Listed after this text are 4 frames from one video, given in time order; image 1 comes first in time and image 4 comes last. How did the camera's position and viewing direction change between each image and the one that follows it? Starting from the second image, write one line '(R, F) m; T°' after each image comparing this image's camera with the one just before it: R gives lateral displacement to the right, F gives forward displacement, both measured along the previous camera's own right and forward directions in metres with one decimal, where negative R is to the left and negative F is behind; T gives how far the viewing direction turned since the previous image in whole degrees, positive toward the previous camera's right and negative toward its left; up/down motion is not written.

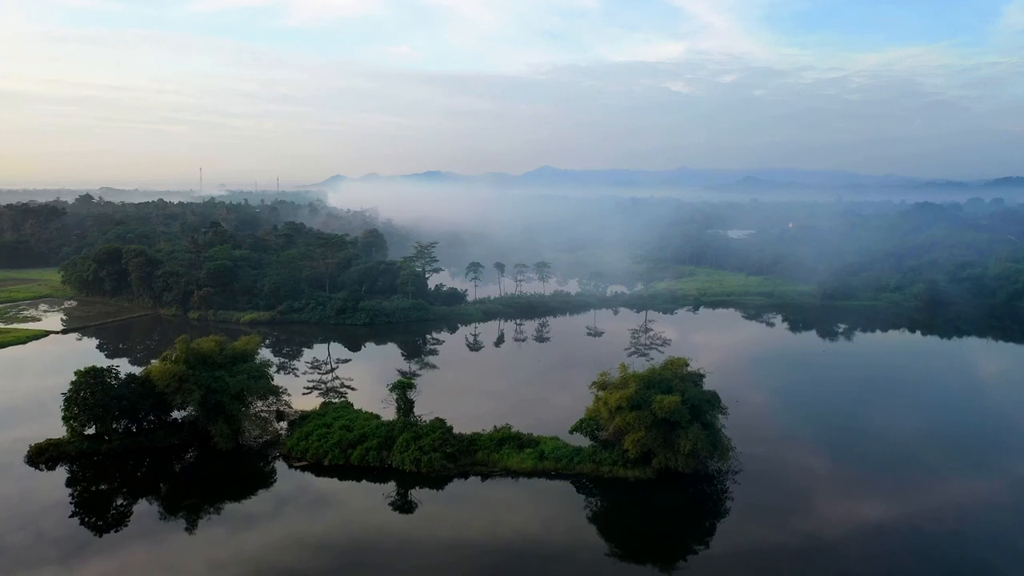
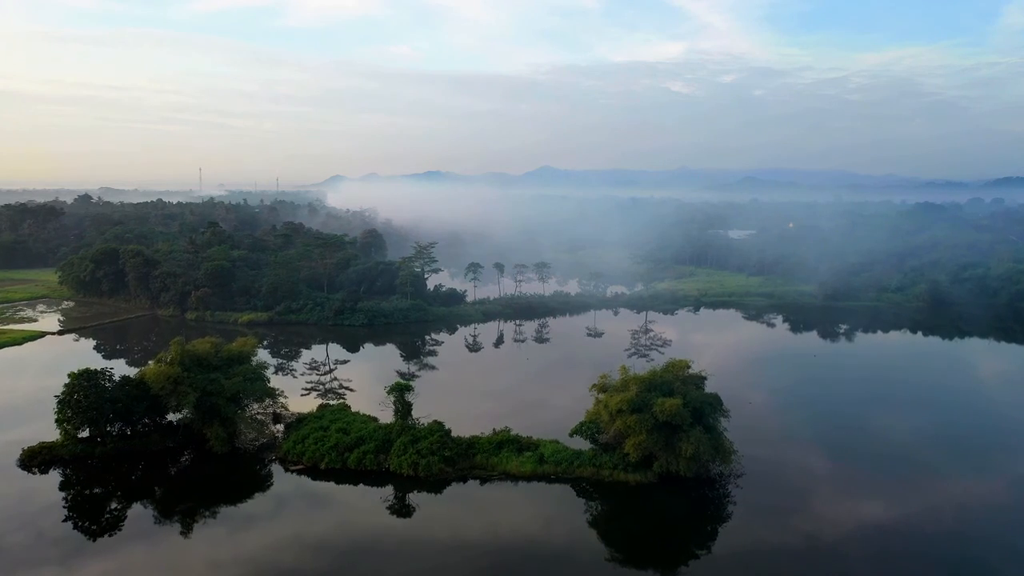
(0.0, +0.2) m; 0°
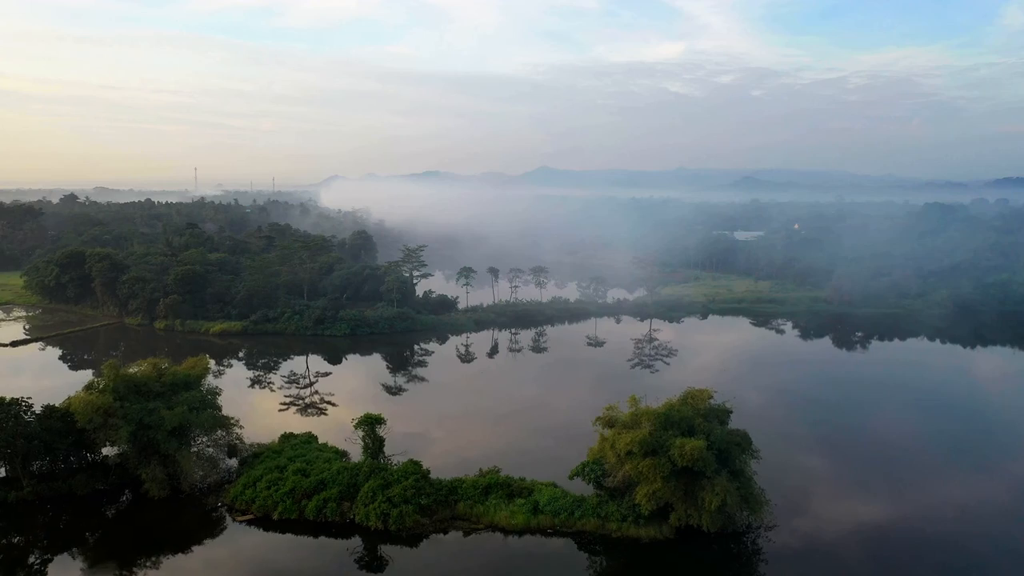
(+0.2, +2.5) m; 0°
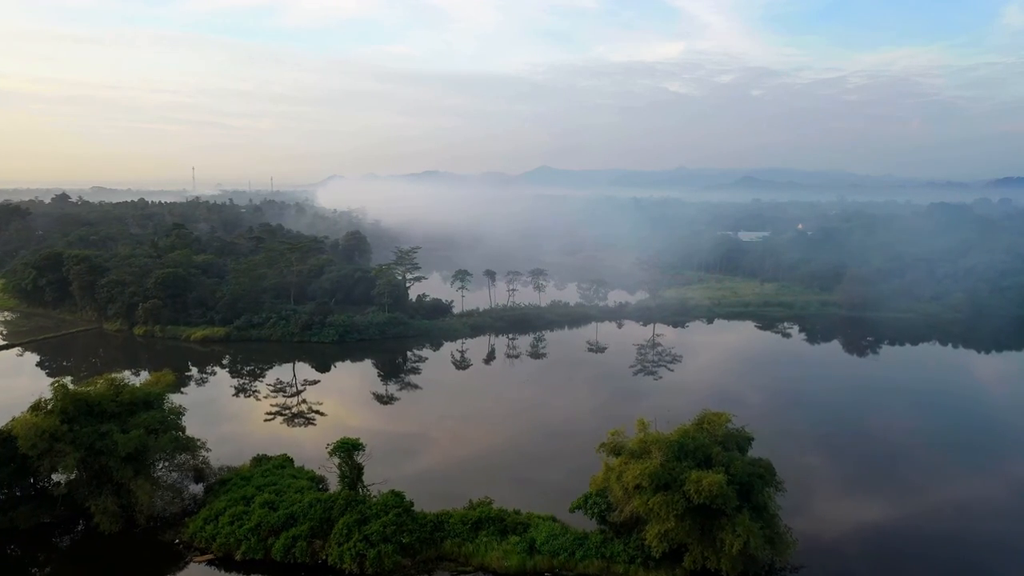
(+0.1, +1.5) m; 0°
